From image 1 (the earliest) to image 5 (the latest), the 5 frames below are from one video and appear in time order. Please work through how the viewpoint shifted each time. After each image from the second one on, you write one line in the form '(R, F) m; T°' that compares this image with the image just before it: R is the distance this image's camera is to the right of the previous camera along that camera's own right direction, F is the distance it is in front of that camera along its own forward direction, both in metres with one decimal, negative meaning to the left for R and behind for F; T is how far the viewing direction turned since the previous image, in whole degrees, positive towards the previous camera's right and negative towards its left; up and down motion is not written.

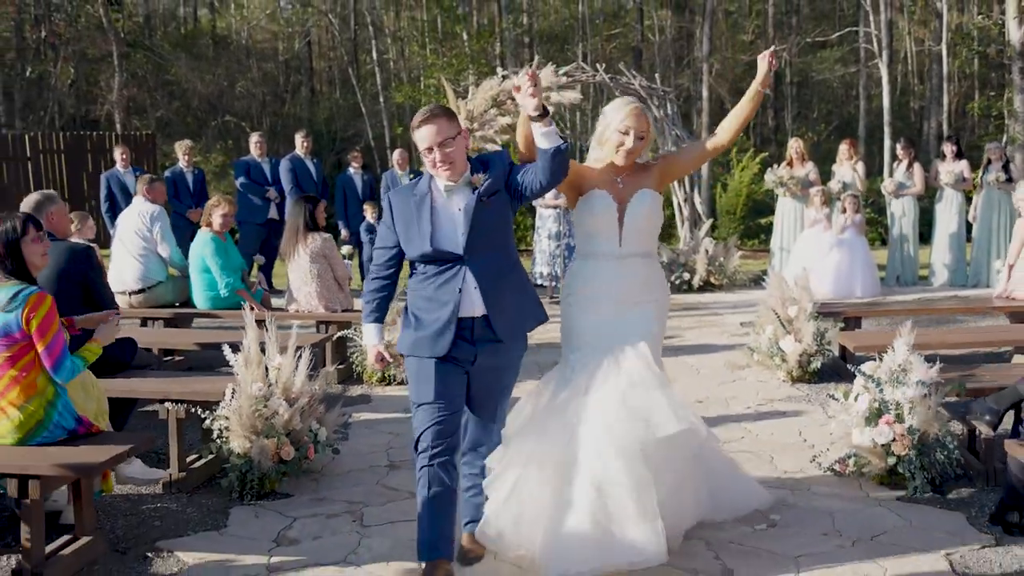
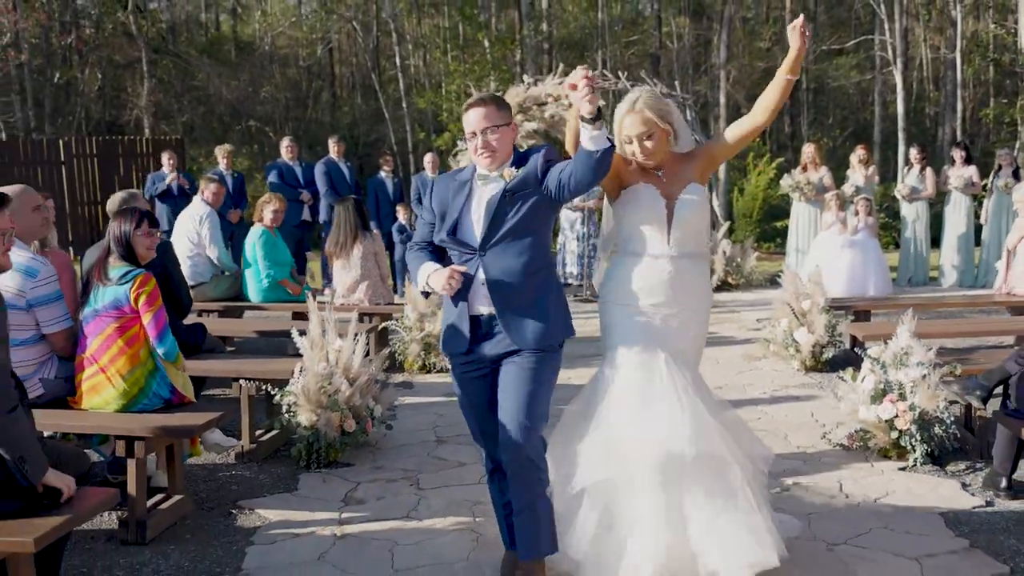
(-0.1, -0.5) m; -1°
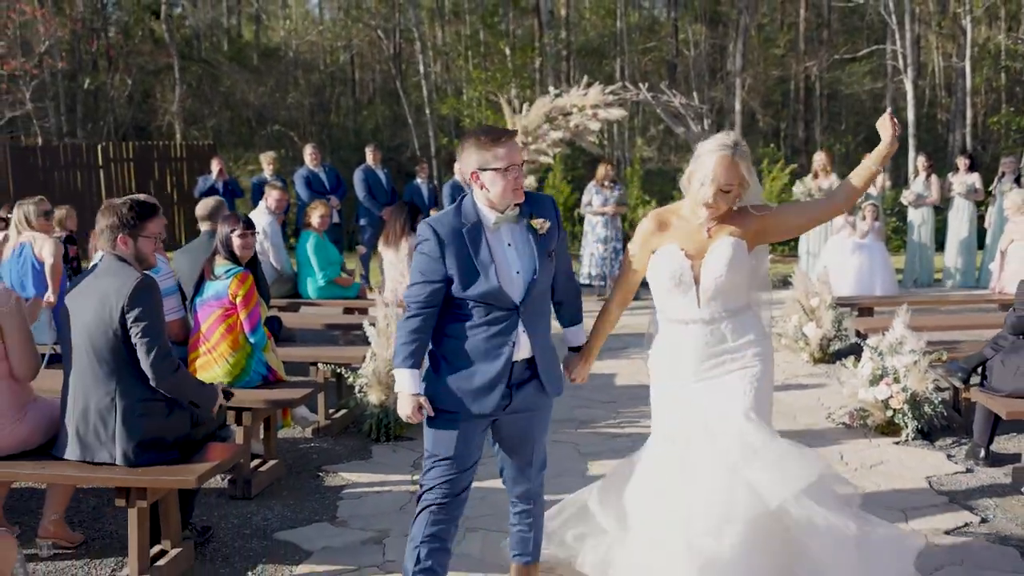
(-0.2, -0.8) m; -1°
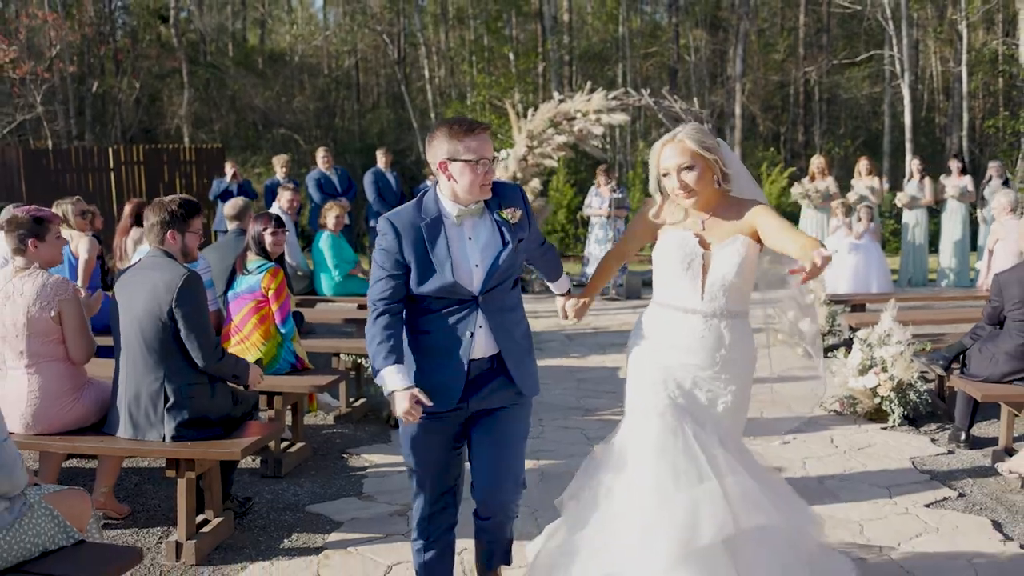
(-0.1, -0.4) m; 0°
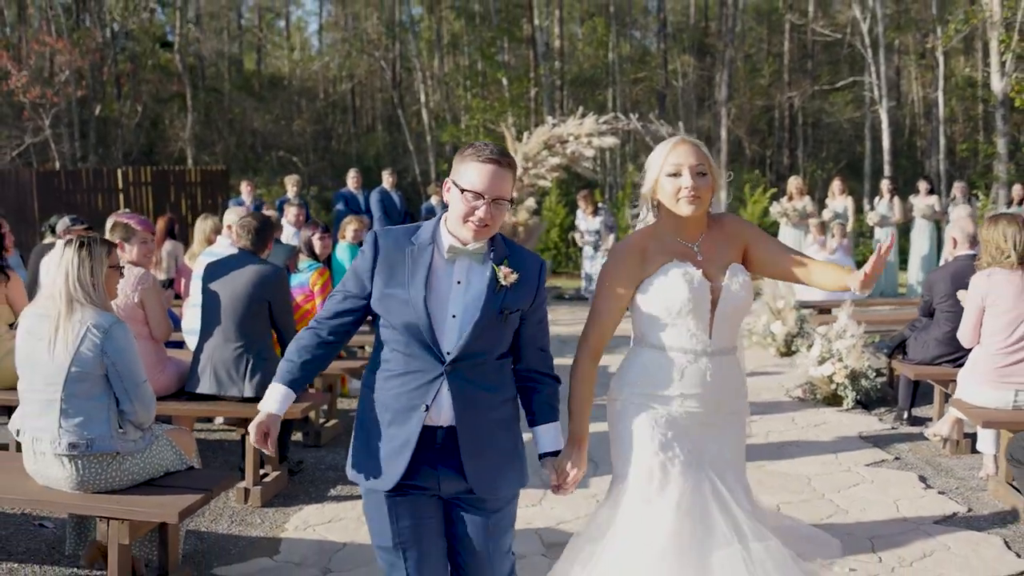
(-0.1, -0.9) m; +1°
